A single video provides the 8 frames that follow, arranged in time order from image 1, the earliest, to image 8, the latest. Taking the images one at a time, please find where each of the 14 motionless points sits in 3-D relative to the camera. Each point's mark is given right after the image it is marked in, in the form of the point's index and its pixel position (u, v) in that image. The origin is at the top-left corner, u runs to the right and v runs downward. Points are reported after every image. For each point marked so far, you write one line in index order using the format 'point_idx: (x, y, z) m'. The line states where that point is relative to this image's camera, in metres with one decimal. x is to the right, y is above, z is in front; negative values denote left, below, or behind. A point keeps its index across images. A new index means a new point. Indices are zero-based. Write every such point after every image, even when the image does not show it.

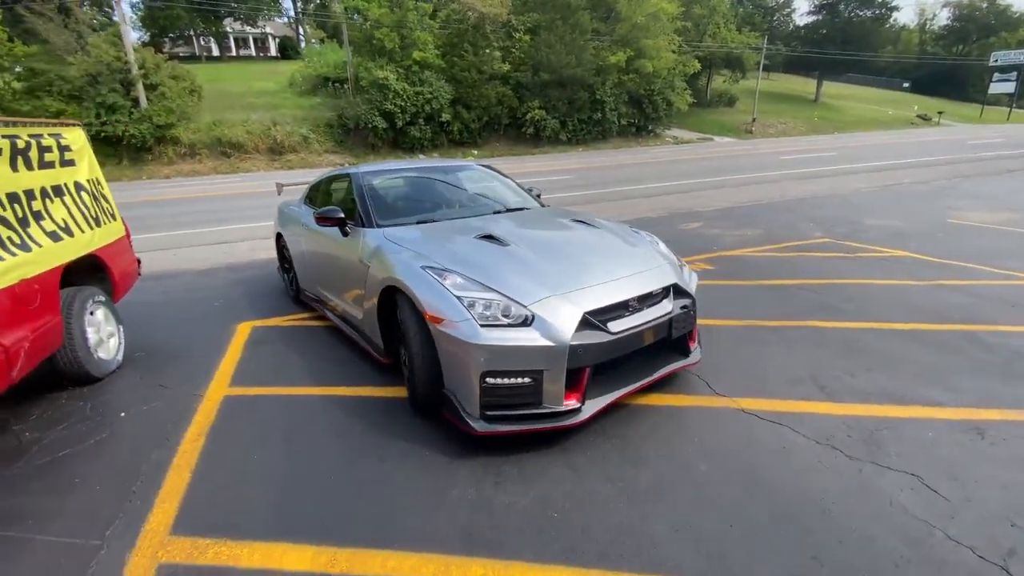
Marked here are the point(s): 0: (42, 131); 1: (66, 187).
0: (-3.8, +1.3, +3.9) m
1: (-3.7, +0.8, +4.0) m
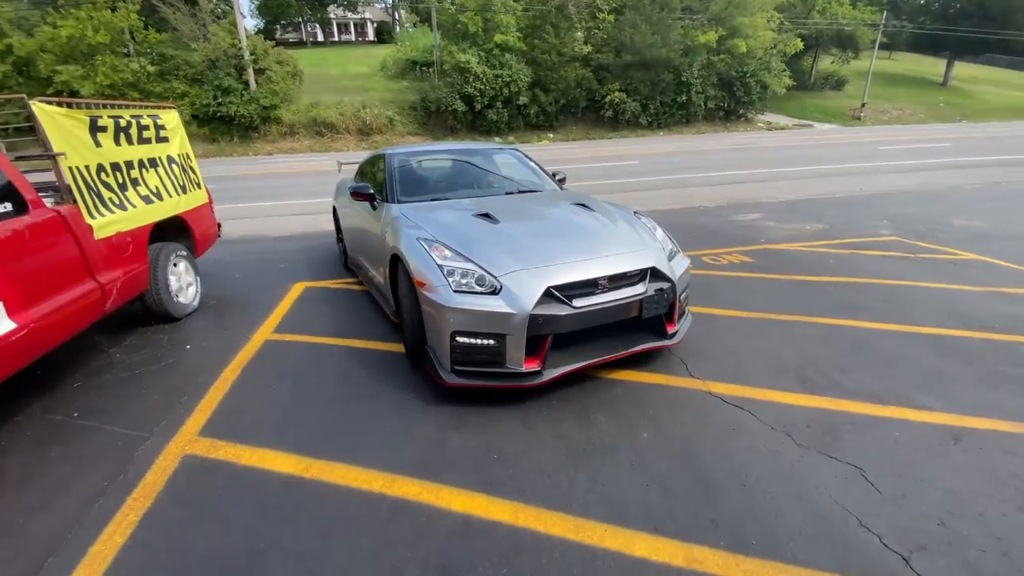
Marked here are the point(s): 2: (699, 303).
0: (-3.7, +1.7, +4.7) m
1: (-3.6, +1.3, +4.8) m
2: (+1.9, -0.2, +4.8) m
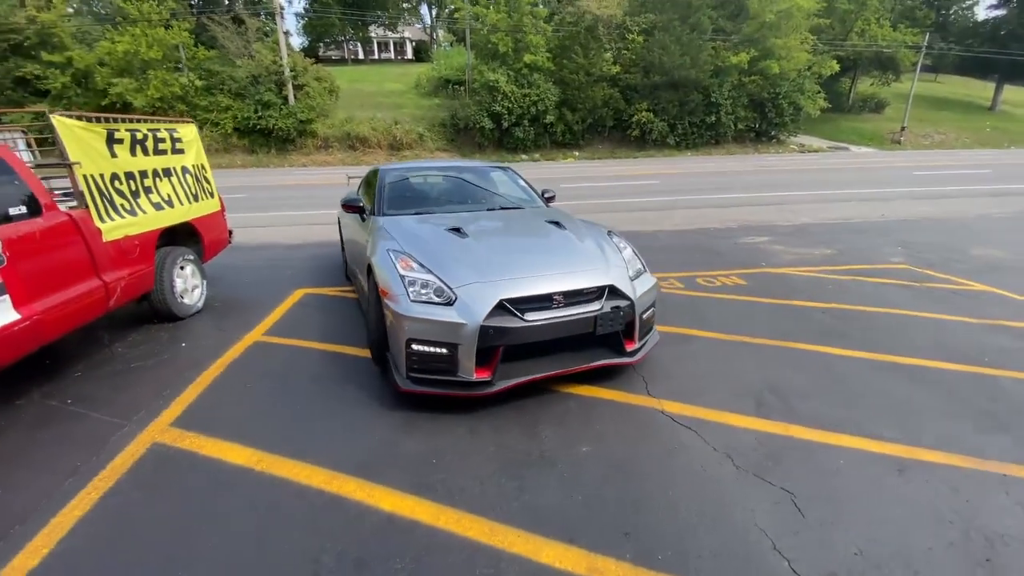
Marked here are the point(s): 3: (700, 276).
0: (-3.8, +1.7, +5.1) m
1: (-3.7, +1.3, +5.2) m
2: (+1.7, -0.4, +4.8) m
3: (+2.5, +0.2, +6.5) m
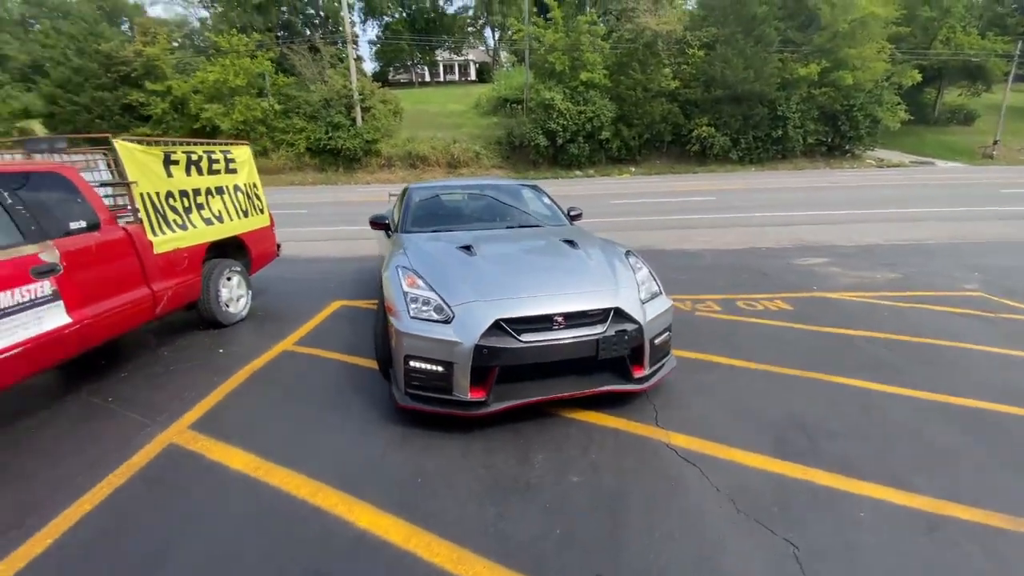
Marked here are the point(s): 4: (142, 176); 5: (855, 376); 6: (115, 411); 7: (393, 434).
0: (-3.5, +1.6, +5.6) m
1: (-3.4, +1.2, +5.6) m
2: (+1.8, -0.6, +4.5) m
3: (+2.9, -0.1, +6.1) m
4: (-3.5, +1.0, +4.5) m
5: (+2.8, -0.7, +3.9) m
6: (-3.0, -0.9, +3.6) m
7: (-0.8, -1.0, +3.2) m
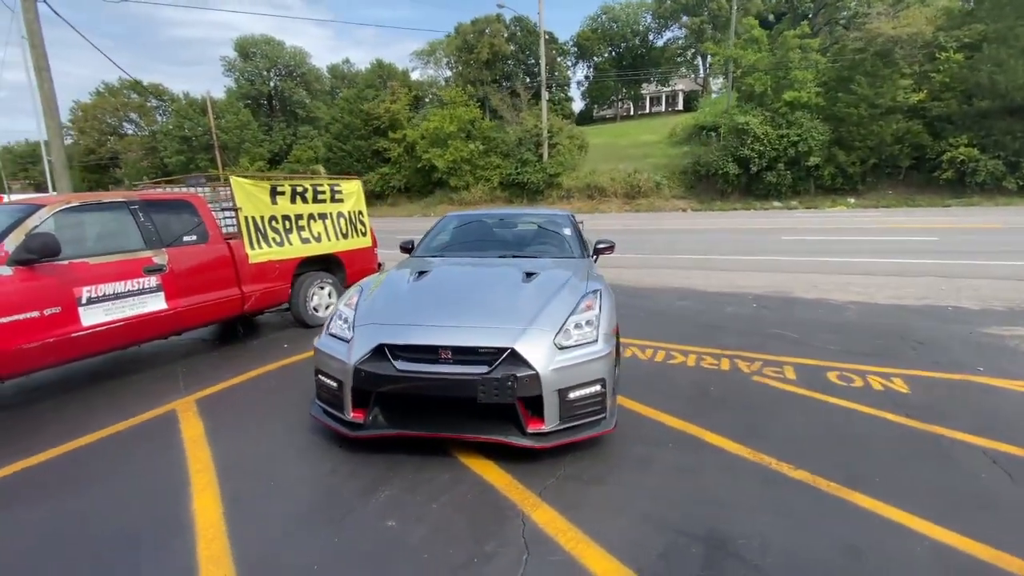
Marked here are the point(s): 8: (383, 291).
0: (-2.7, +1.5, +6.8) m
1: (-2.6, +1.1, +6.8) m
2: (+1.5, -1.0, +3.6) m
3: (+3.2, -0.8, +4.7) m
4: (-3.2, +1.0, +5.8) m
5: (+2.1, -1.2, +2.7) m
6: (-3.3, -0.9, +4.7) m
7: (-1.5, -1.1, +3.4) m
8: (-1.0, 0.0, +3.6) m
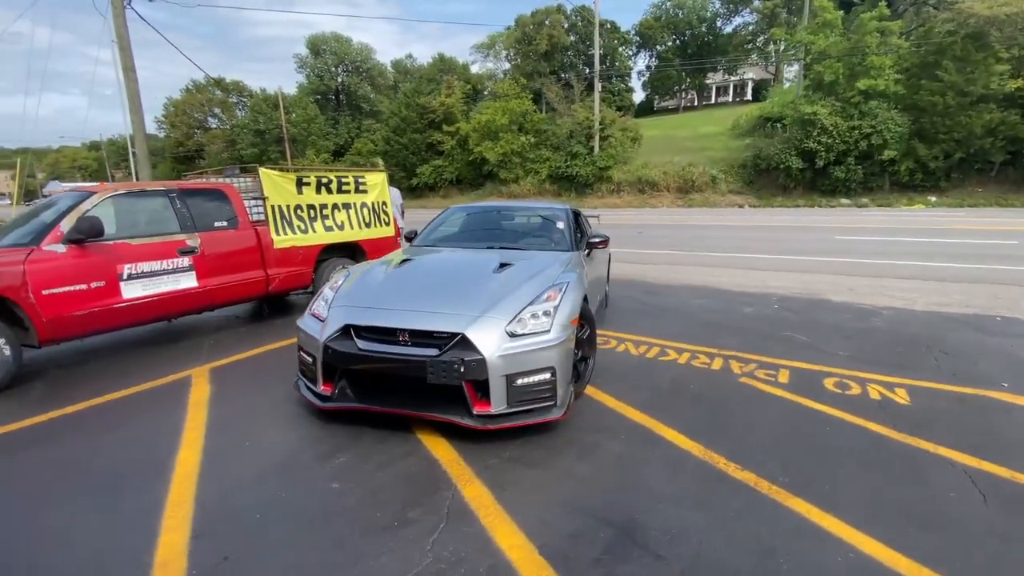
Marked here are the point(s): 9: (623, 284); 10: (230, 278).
0: (-2.5, +1.7, +7.2) m
1: (-2.4, +1.3, +7.3) m
2: (+1.2, -1.0, +3.6) m
3: (+3.0, -0.8, +4.5) m
4: (-3.1, +1.2, +6.3) m
5: (+1.7, -1.2, +2.6) m
6: (-3.4, -0.7, +5.3) m
7: (-1.7, -0.9, +3.8) m
8: (-1.2, +0.1, +3.8) m
9: (+1.9, +0.1, +8.4) m
10: (-3.4, +0.1, +5.8) m
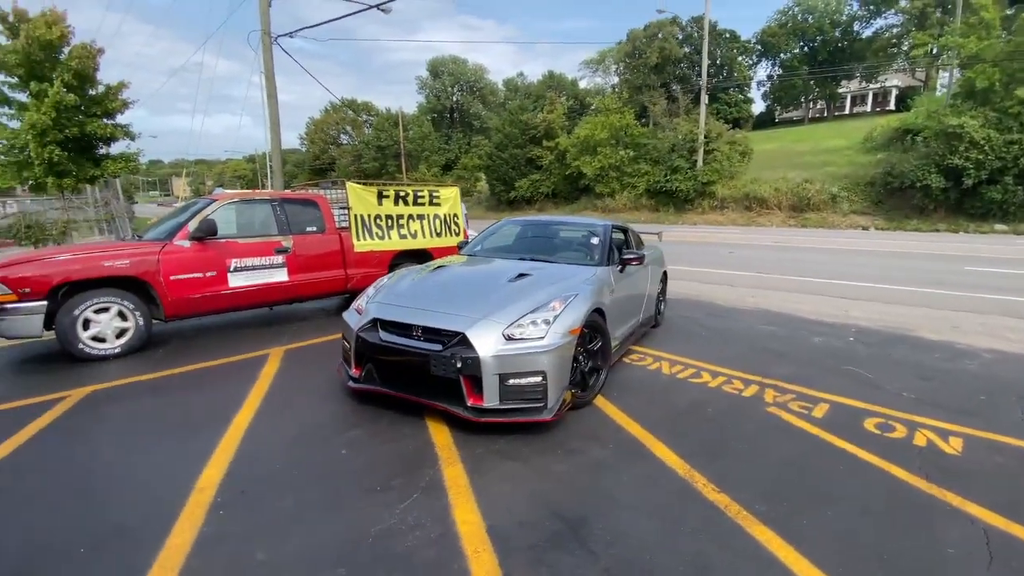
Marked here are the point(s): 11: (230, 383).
0: (-1.5, +1.7, +8.0) m
1: (-1.4, +1.2, +8.0) m
2: (+1.2, -1.1, +3.6) m
3: (+3.2, -1.1, +4.1) m
4: (-2.3, +1.3, +7.2) m
5: (+1.5, -1.3, +2.5) m
6: (-2.9, -0.6, +6.2) m
7: (-1.6, -0.9, +4.4) m
8: (-1.0, +0.1, +4.4) m
9: (+3.0, -0.3, +8.2) m
10: (-2.8, +0.2, +6.7) m
11: (-2.7, -0.9, +4.5) m
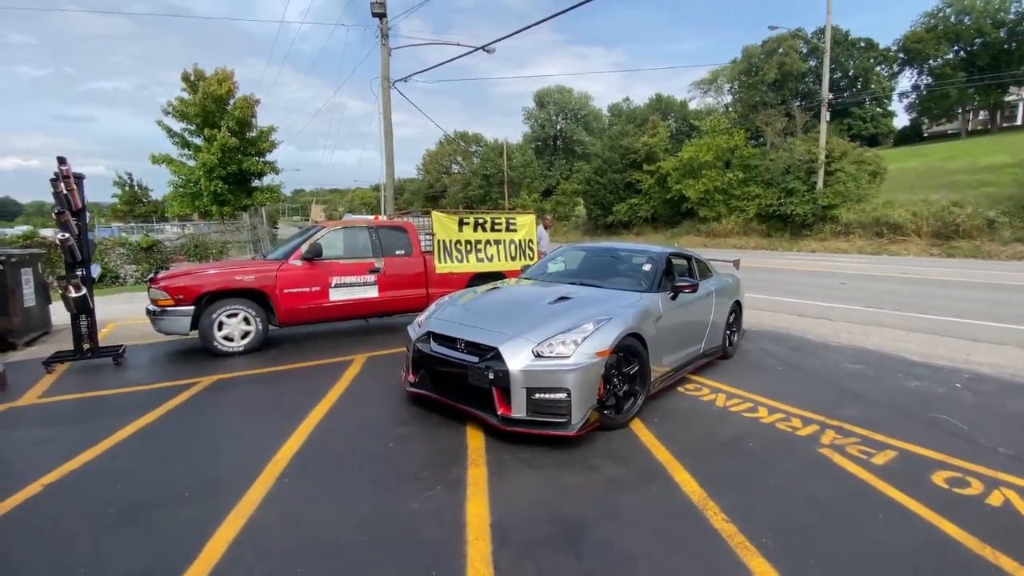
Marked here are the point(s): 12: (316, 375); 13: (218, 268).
0: (-0.2, +1.3, +8.6) m
1: (-0.1, +0.9, +8.6) m
2: (+1.4, -1.4, +3.6) m
3: (+3.5, -1.4, +3.7) m
4: (-1.2, +1.0, +8.0) m
5: (+1.5, -1.5, +2.5) m
6: (-2.1, -0.8, +7.1) m
7: (-1.2, -1.1, +5.0) m
8: (-0.5, -0.1, +4.9) m
9: (+4.2, -0.8, +7.7) m
10: (-1.8, -0.1, +7.6) m
11: (-2.2, -1.1, +5.4) m
12: (-2.3, -1.0, +5.5) m
13: (-4.0, +0.3, +6.4) m
